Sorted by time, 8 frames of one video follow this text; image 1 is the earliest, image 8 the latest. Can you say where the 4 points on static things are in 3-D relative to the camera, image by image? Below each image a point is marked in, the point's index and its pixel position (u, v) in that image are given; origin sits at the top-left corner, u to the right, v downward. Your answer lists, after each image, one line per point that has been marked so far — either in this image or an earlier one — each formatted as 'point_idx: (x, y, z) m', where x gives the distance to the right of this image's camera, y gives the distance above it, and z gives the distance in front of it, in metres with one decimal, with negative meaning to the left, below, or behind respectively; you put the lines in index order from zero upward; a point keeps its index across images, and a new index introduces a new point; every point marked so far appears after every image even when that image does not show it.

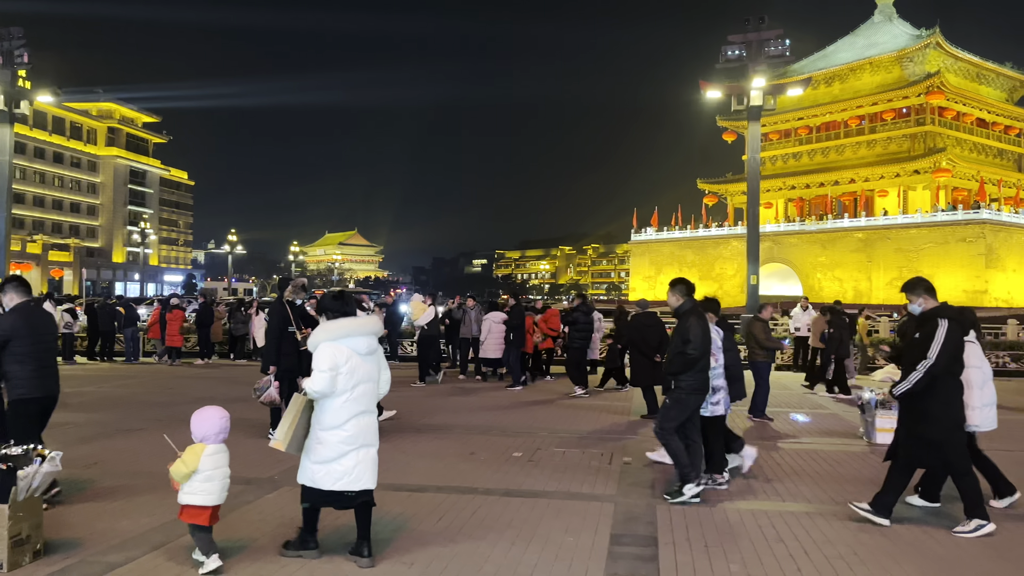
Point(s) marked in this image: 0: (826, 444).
0: (+3.9, -1.9, +8.9) m
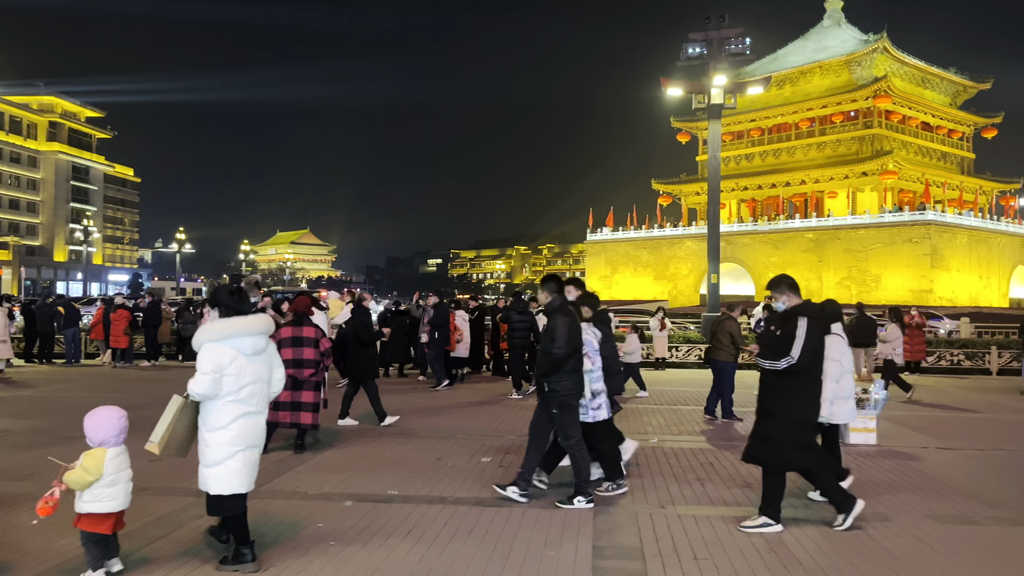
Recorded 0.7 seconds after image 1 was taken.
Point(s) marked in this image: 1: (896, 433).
0: (+3.5, -1.9, +8.7) m
1: (+4.9, -1.9, +9.1) m
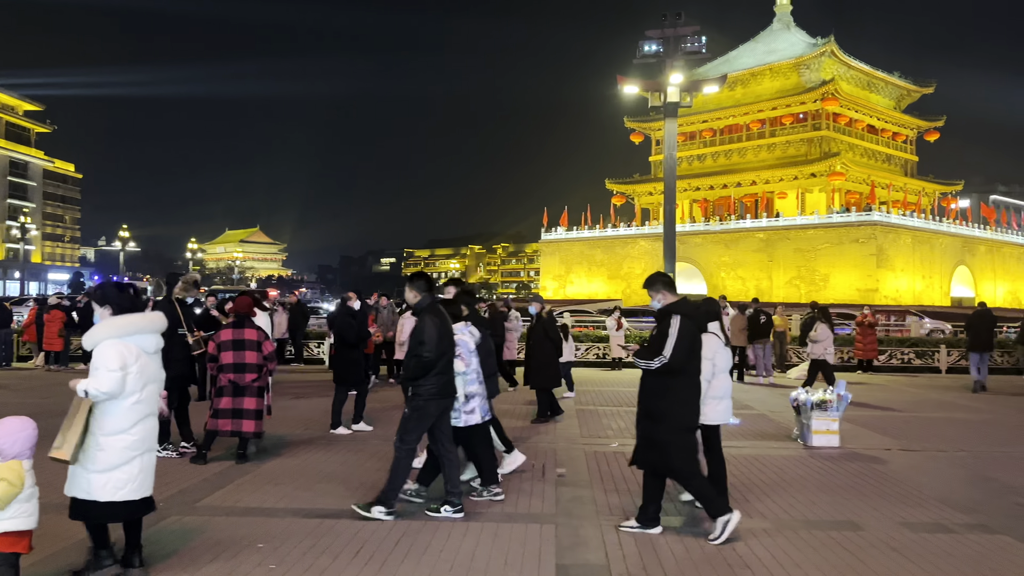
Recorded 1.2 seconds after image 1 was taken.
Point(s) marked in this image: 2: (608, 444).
0: (+3.0, -1.9, +8.5) m
1: (+4.4, -1.9, +9.0) m
2: (+1.2, -1.9, +8.6) m
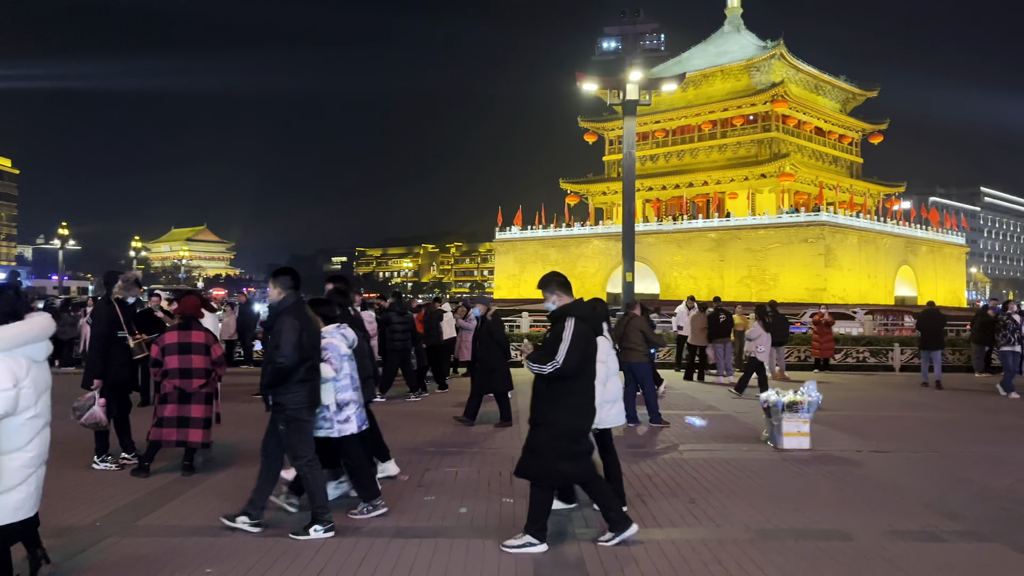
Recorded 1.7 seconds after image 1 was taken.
0: (+2.6, -1.9, +8.3) m
1: (+3.9, -1.8, +8.9) m
2: (+0.7, -1.8, +8.3) m
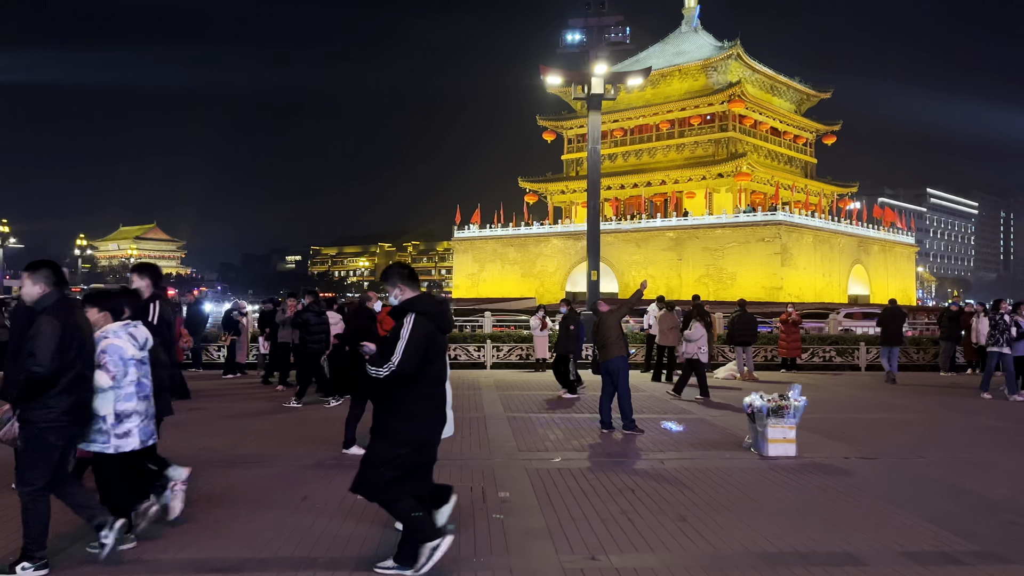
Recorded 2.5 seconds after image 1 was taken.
0: (+2.2, -1.9, +7.8) m
1: (+3.5, -1.8, +8.5) m
2: (+0.4, -1.8, +7.7) m
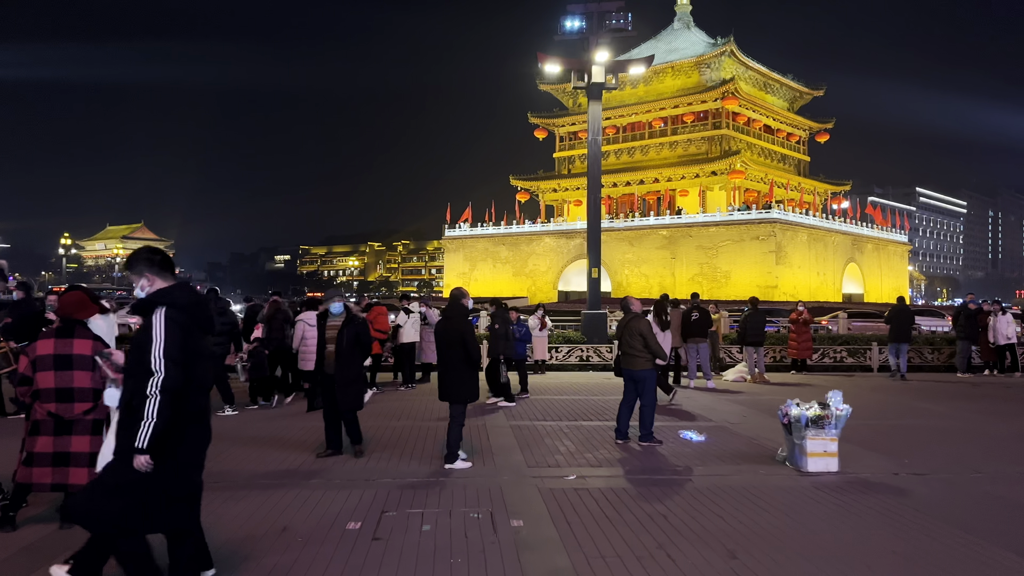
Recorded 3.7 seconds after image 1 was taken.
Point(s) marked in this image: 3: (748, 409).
0: (+2.3, -1.8, +7.0) m
1: (+3.6, -1.8, +7.7) m
2: (+0.5, -1.8, +6.8) m
3: (+3.7, -1.9, +11.3) m
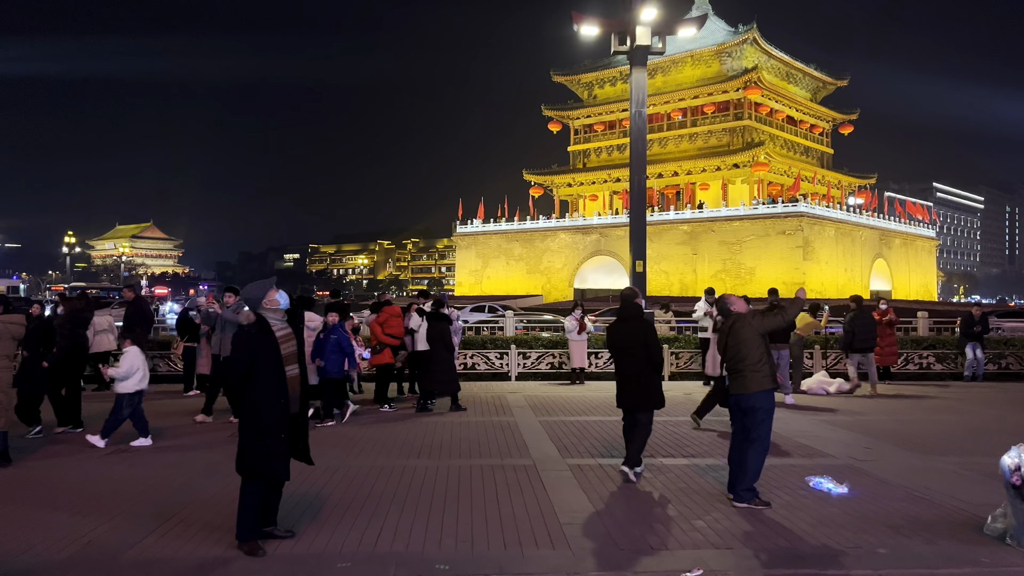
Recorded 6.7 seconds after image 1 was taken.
0: (+2.9, -1.8, +4.6) m
1: (+4.2, -1.7, +5.2) m
2: (+1.1, -1.7, +4.4) m
3: (+4.4, -1.8, +8.9) m
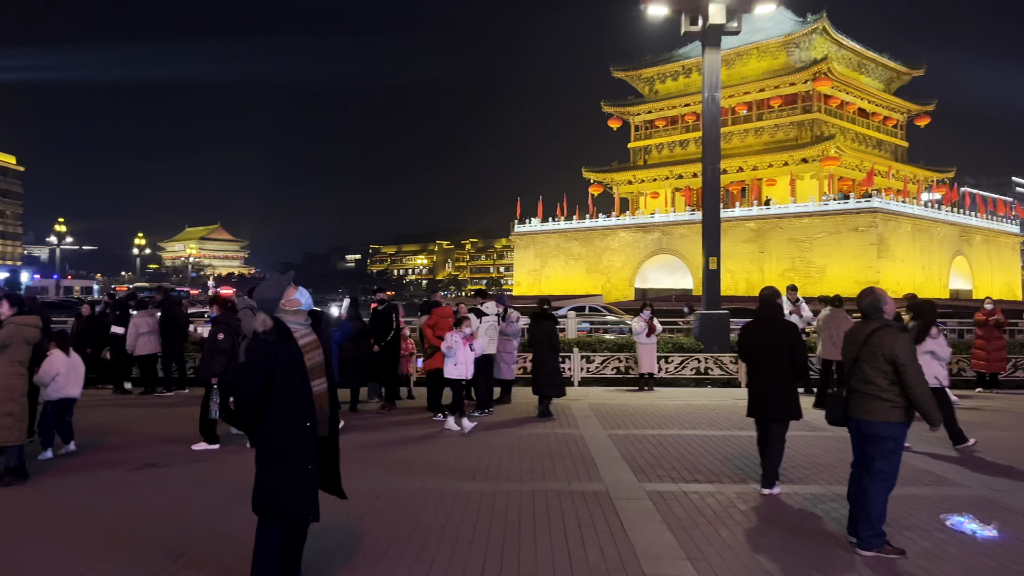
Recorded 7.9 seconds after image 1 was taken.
0: (+3.3, -1.8, +3.4) m
1: (+4.6, -1.7, +4.0) m
2: (+1.4, -1.7, +3.4) m
3: (+5.1, -1.8, +7.6) m
